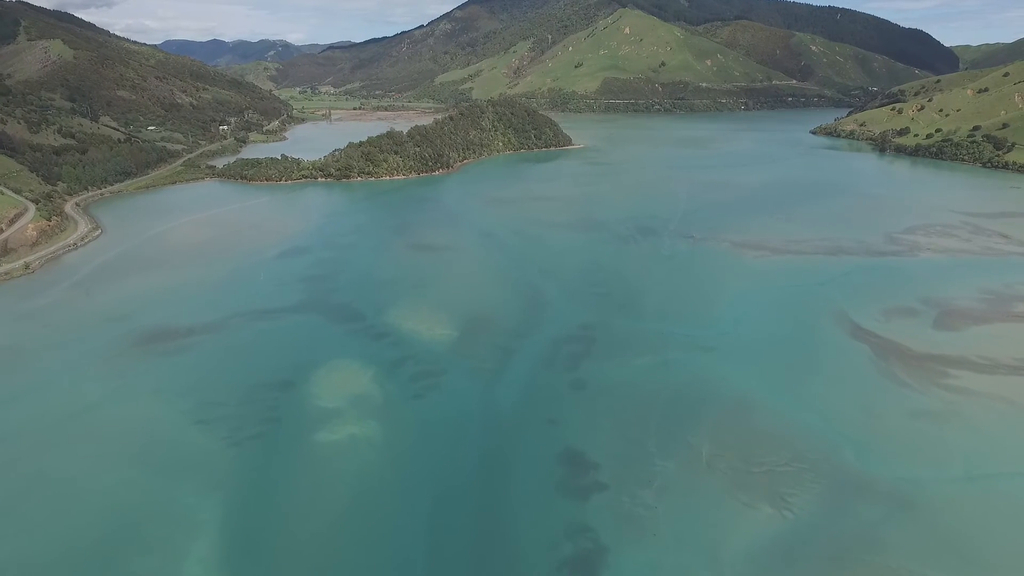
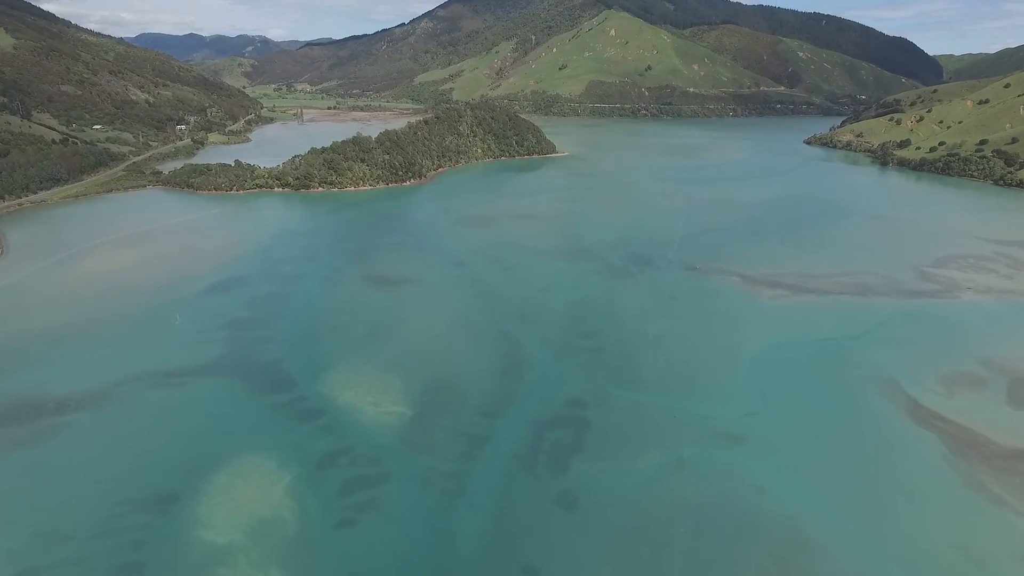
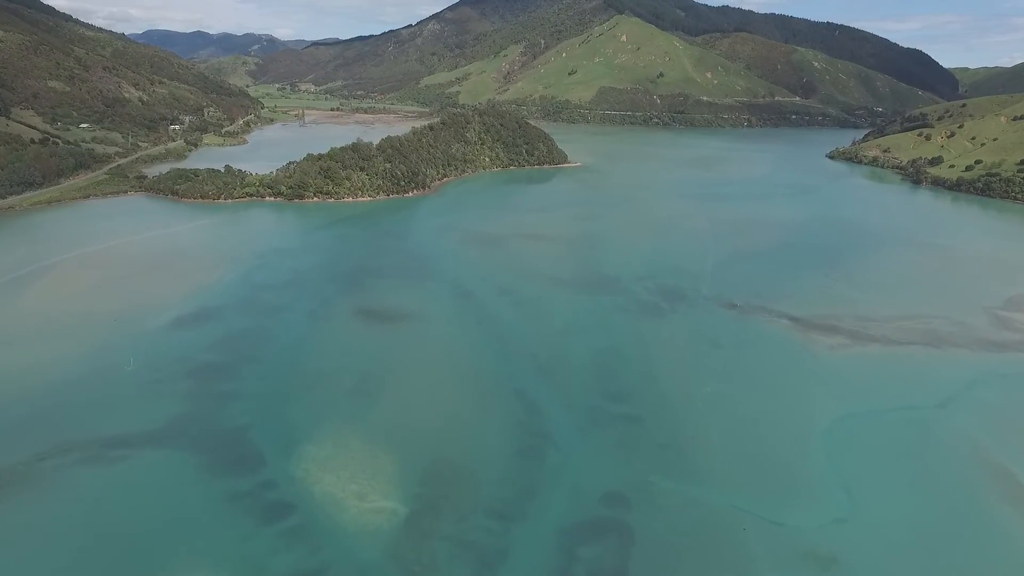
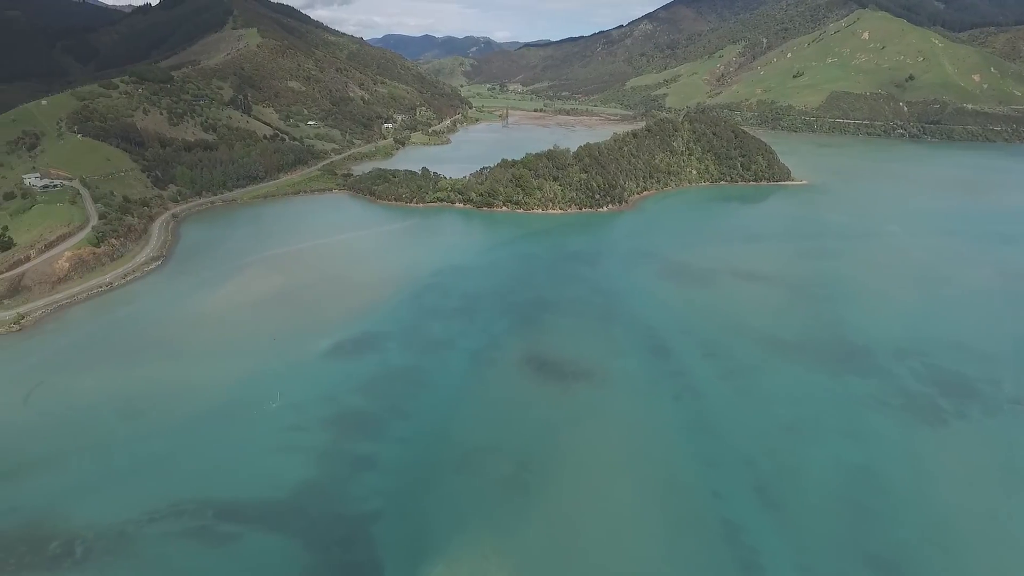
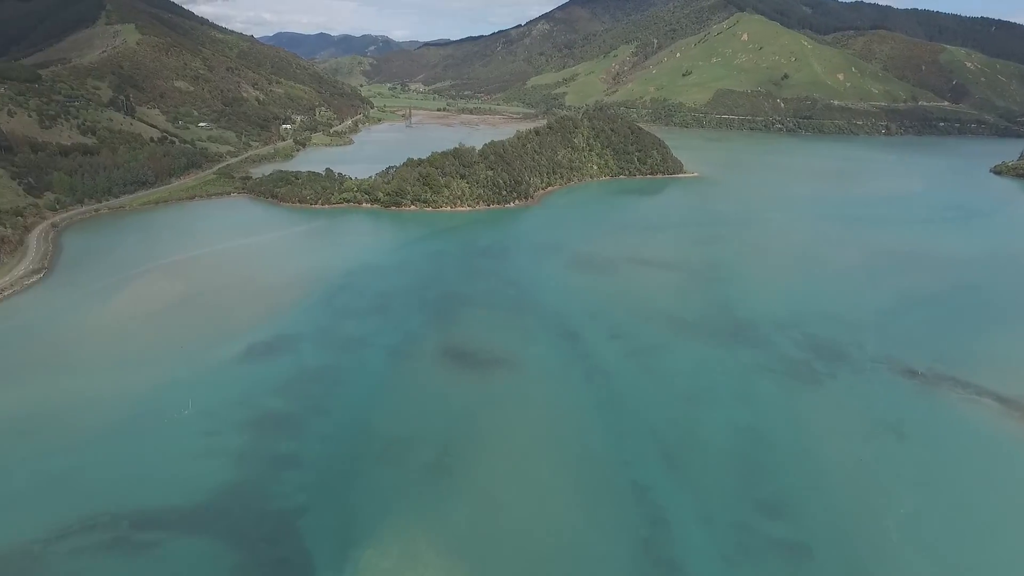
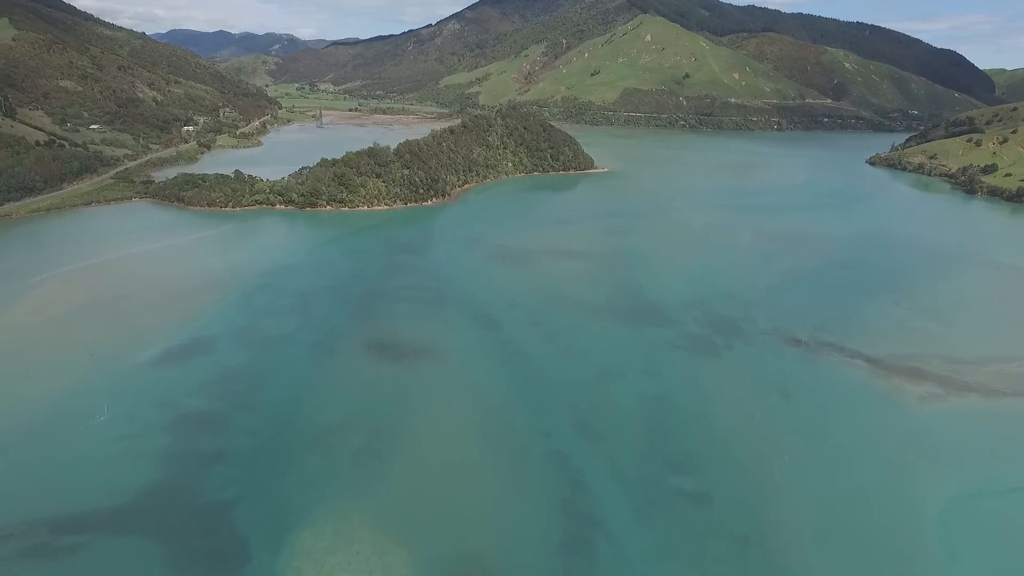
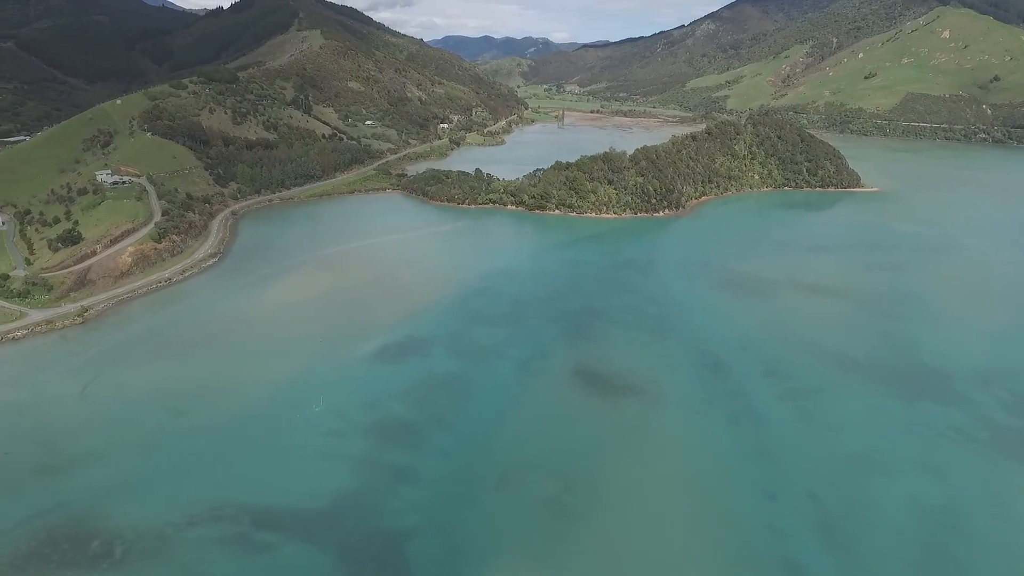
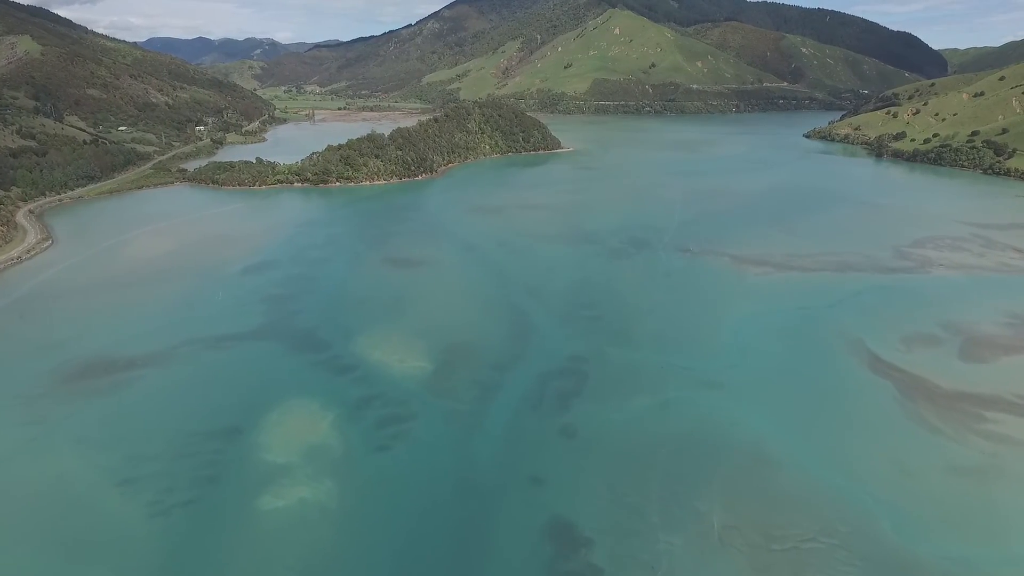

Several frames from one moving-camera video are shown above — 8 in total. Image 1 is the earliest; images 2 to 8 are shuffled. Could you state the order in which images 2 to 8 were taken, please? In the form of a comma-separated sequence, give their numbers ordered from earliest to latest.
8, 2, 3, 6, 5, 4, 7
